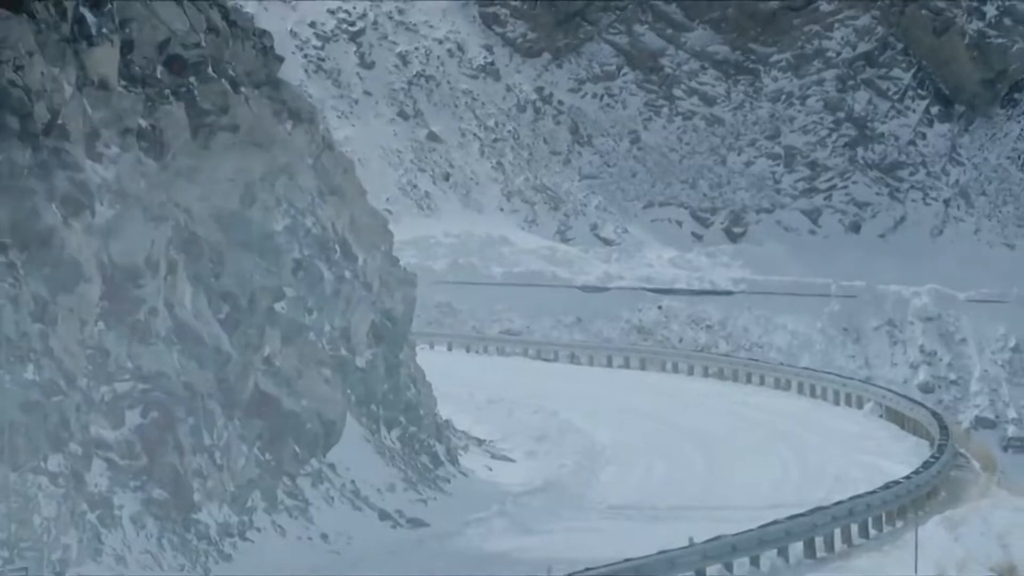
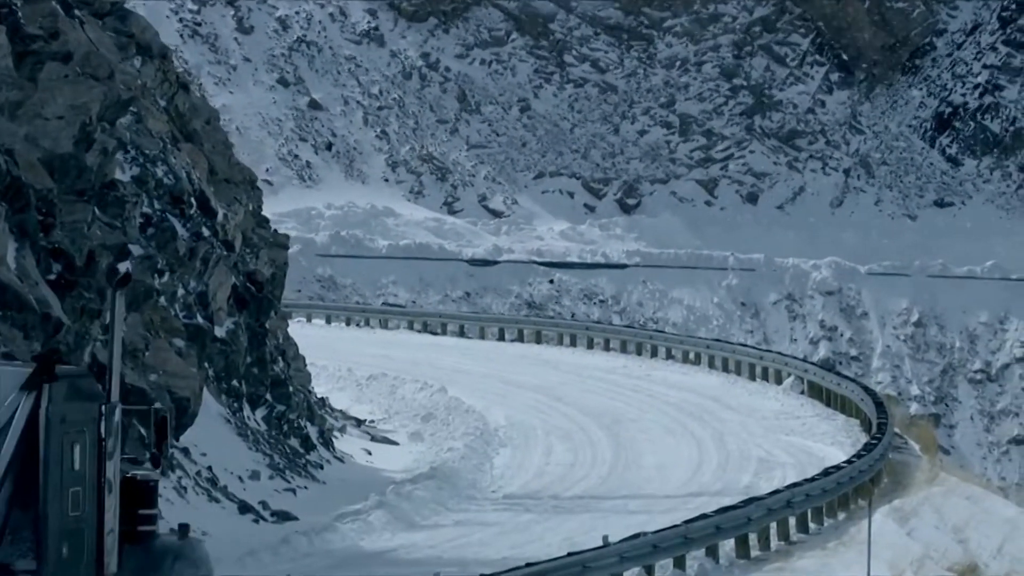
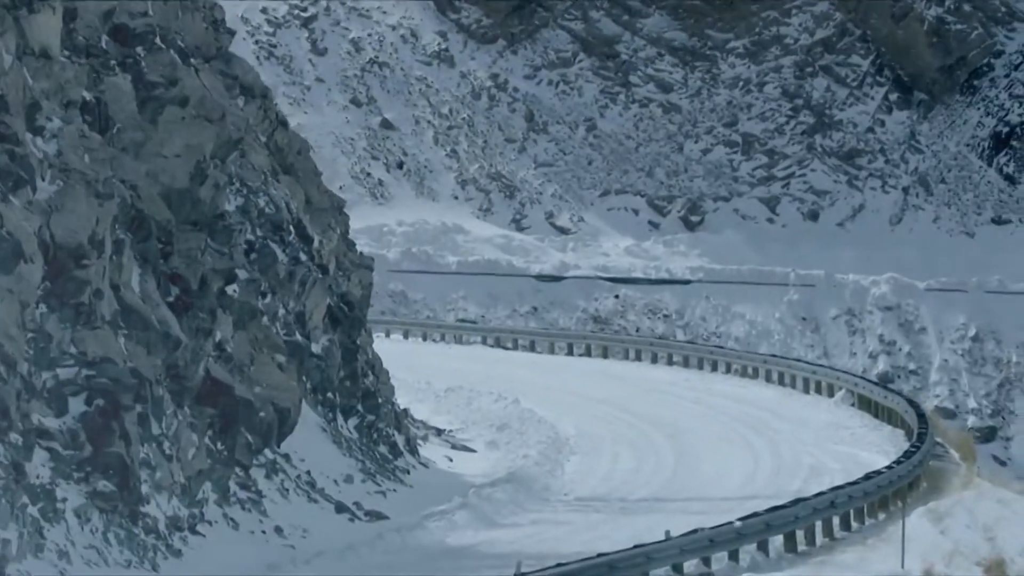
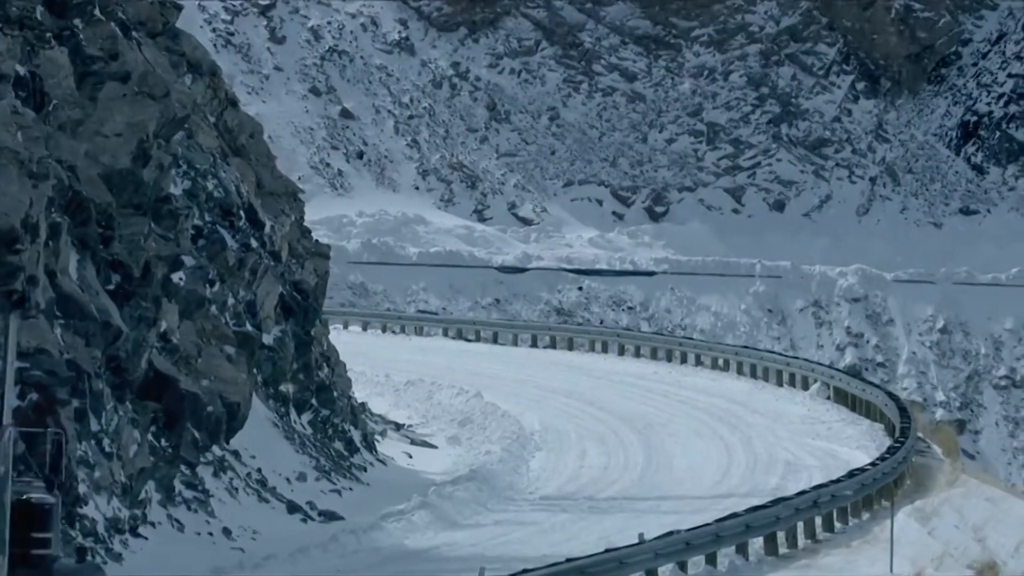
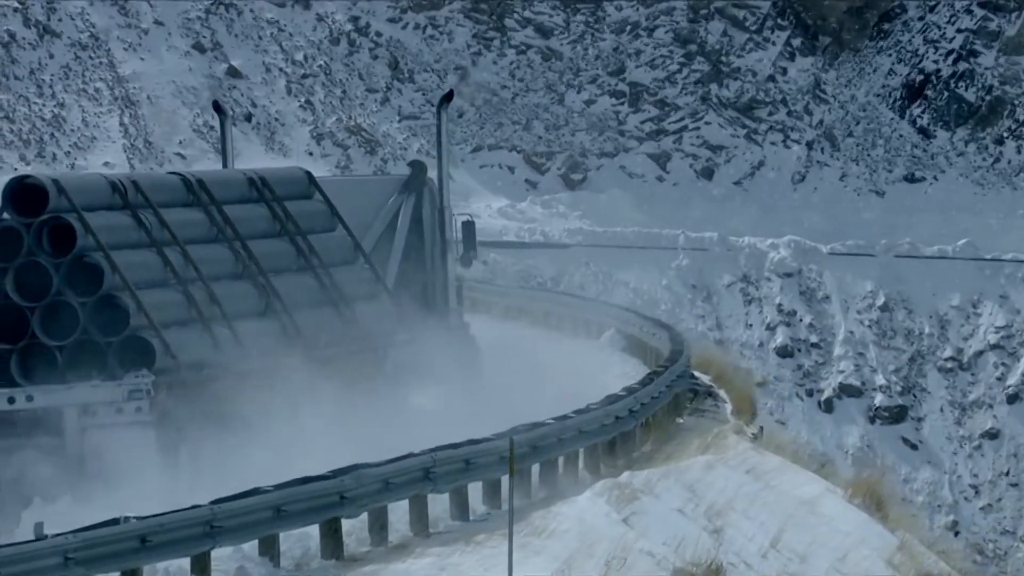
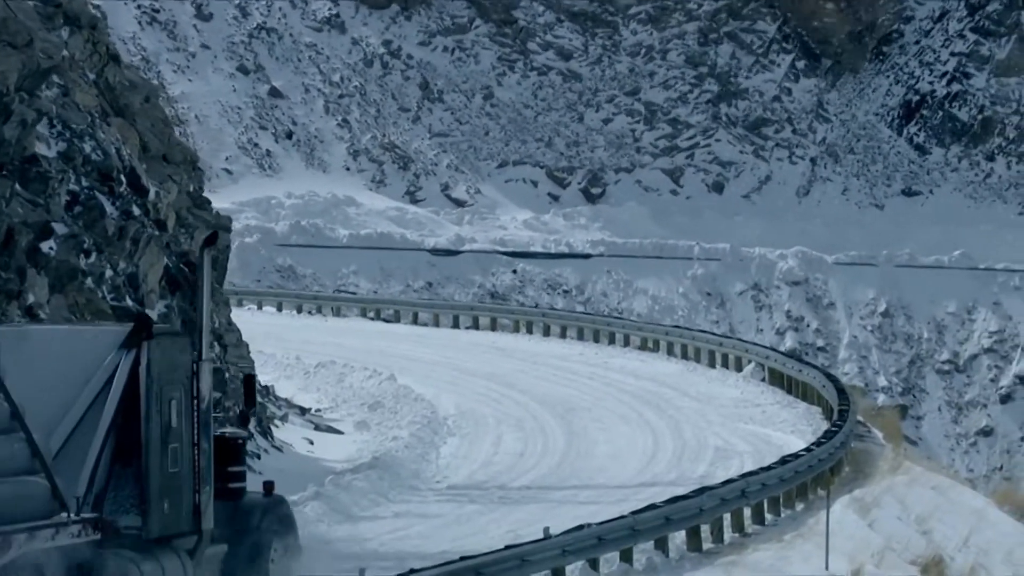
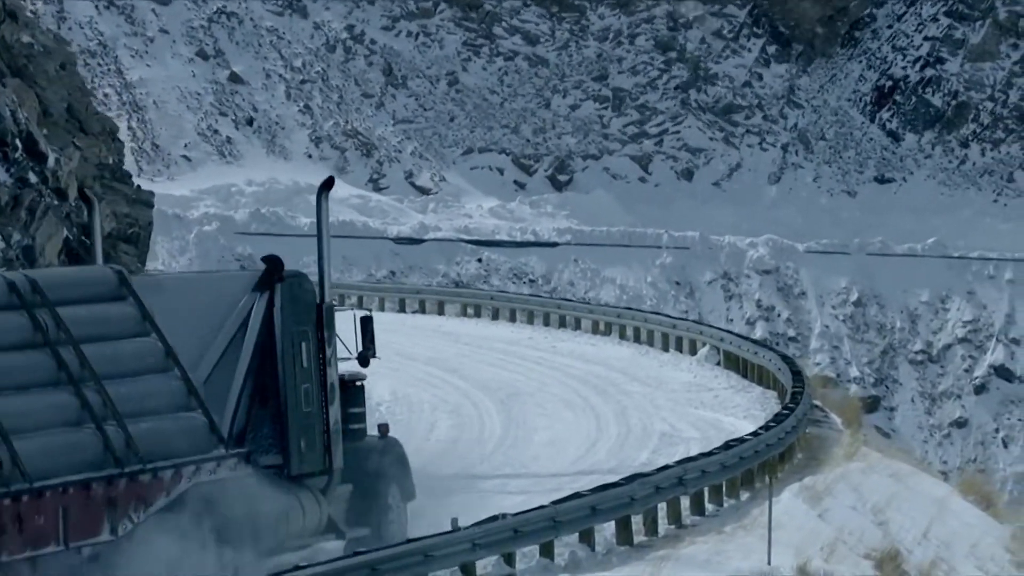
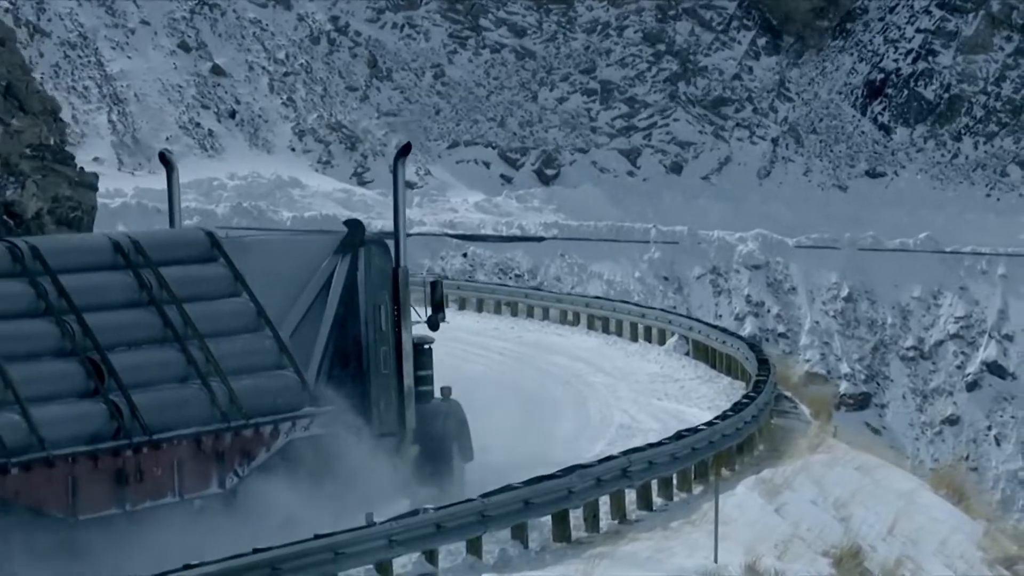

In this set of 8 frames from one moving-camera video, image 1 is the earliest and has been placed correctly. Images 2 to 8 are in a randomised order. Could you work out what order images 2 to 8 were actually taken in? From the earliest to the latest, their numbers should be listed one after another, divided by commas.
3, 4, 2, 6, 7, 8, 5
